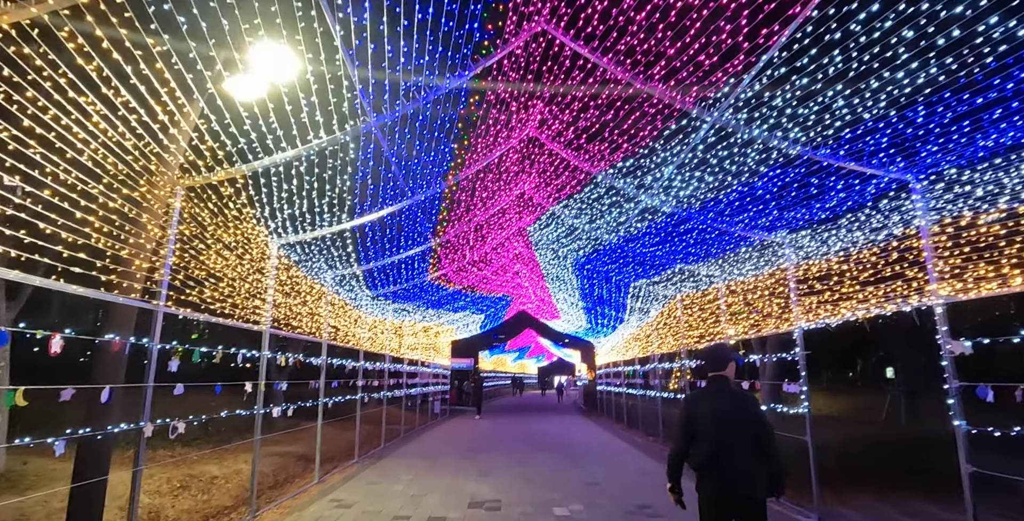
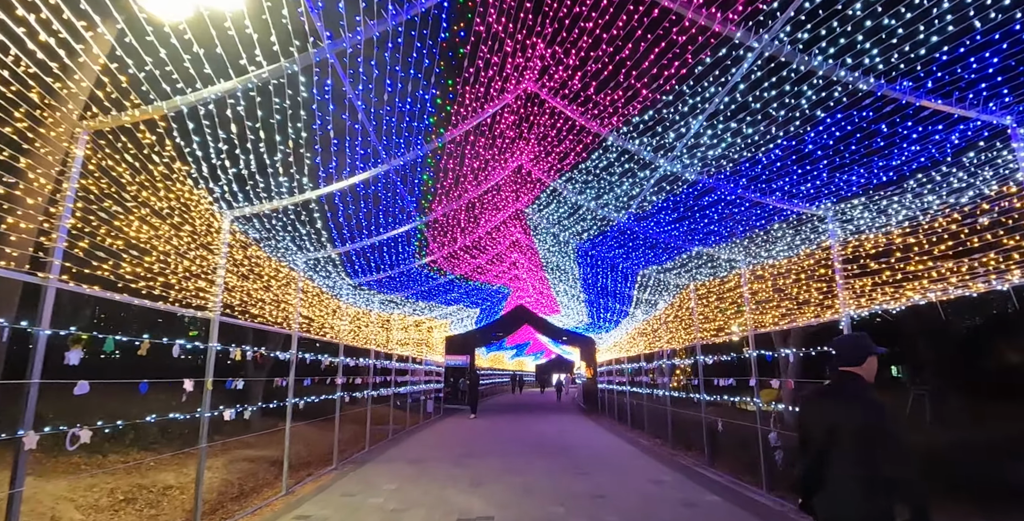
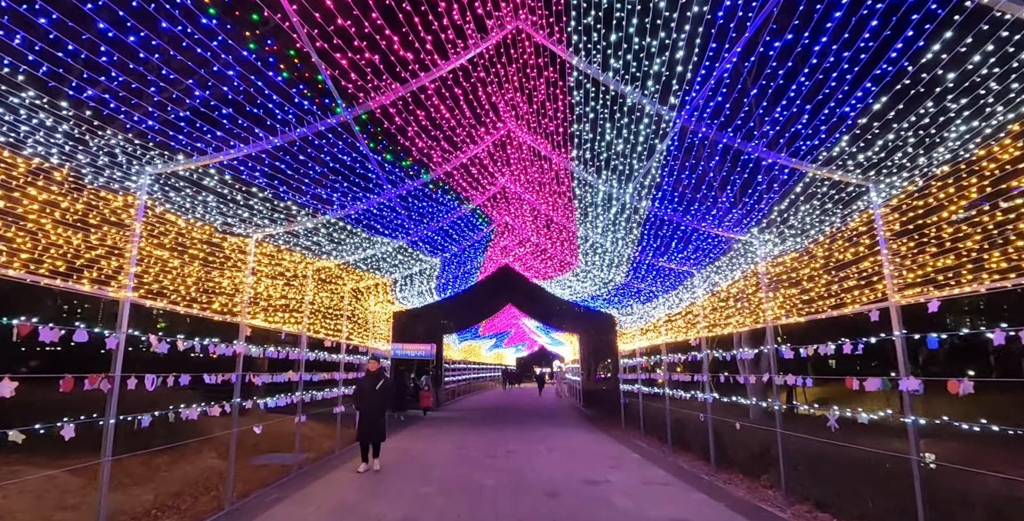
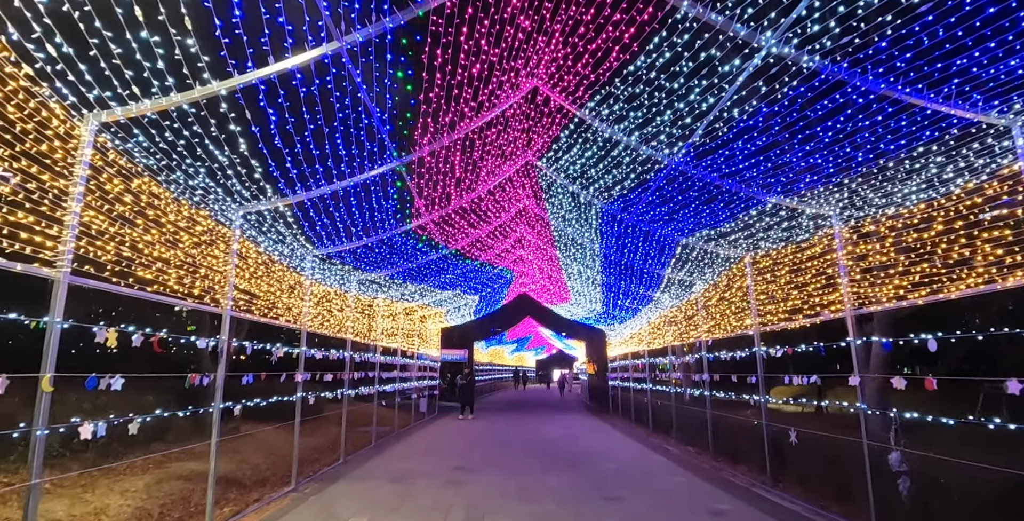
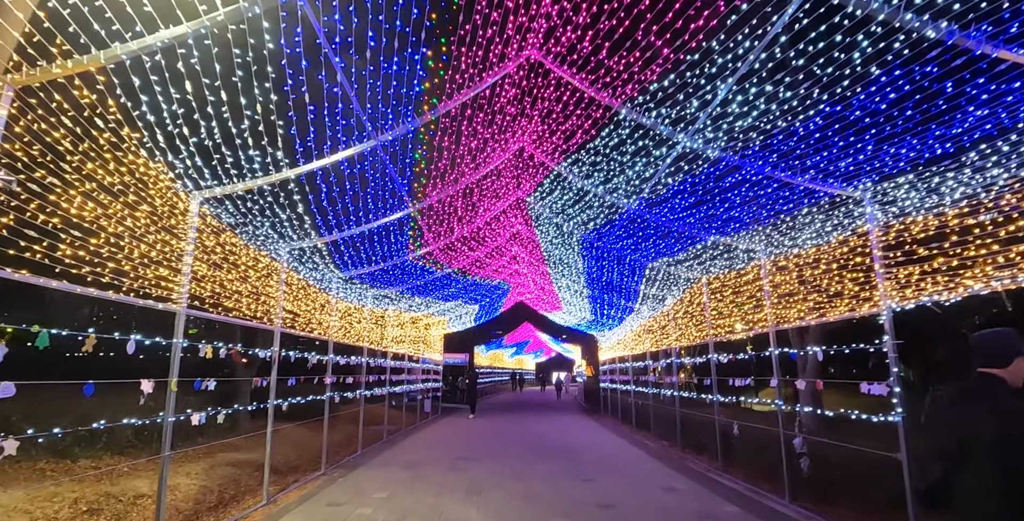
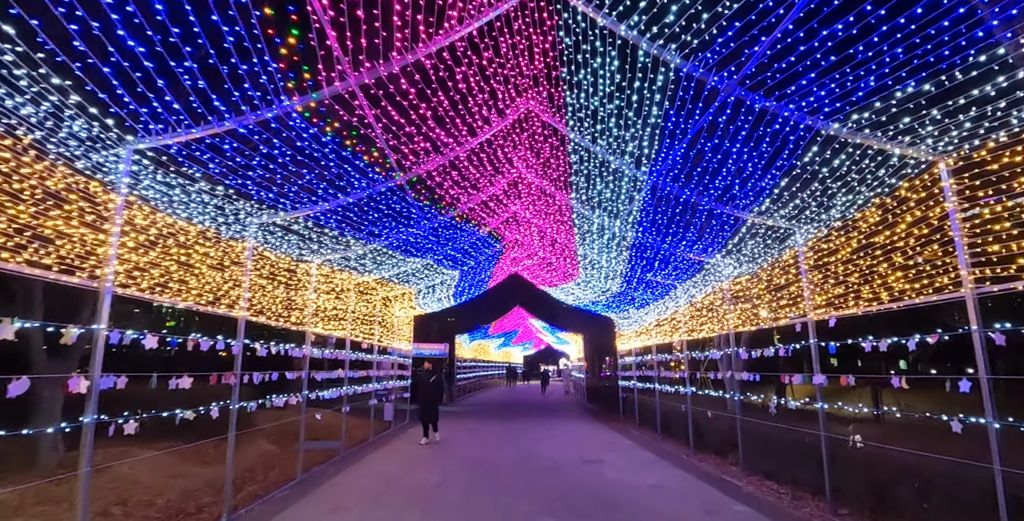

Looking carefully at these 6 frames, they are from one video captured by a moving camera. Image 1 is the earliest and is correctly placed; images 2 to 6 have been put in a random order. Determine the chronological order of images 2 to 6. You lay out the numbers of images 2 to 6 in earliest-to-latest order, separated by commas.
2, 5, 4, 6, 3
